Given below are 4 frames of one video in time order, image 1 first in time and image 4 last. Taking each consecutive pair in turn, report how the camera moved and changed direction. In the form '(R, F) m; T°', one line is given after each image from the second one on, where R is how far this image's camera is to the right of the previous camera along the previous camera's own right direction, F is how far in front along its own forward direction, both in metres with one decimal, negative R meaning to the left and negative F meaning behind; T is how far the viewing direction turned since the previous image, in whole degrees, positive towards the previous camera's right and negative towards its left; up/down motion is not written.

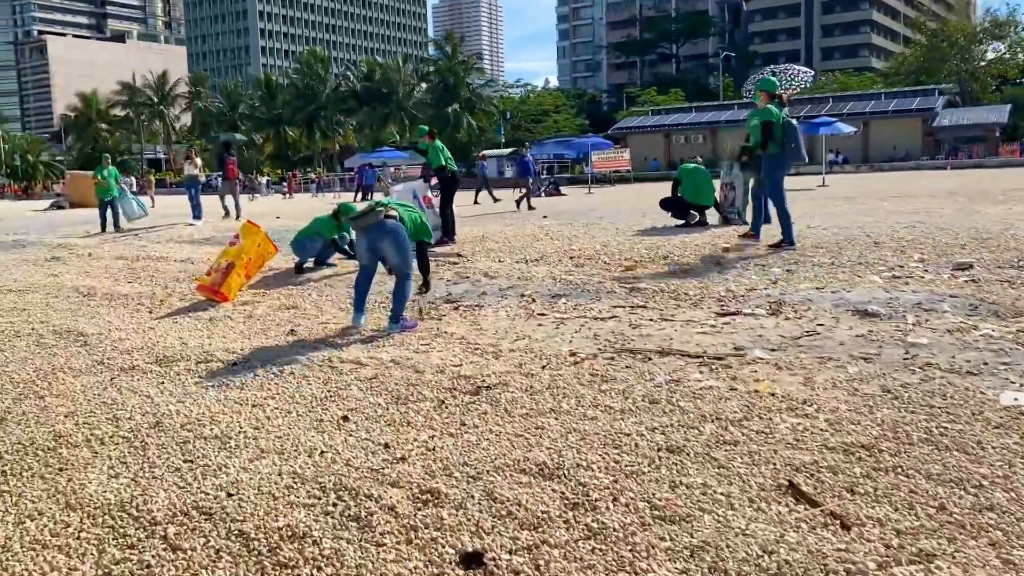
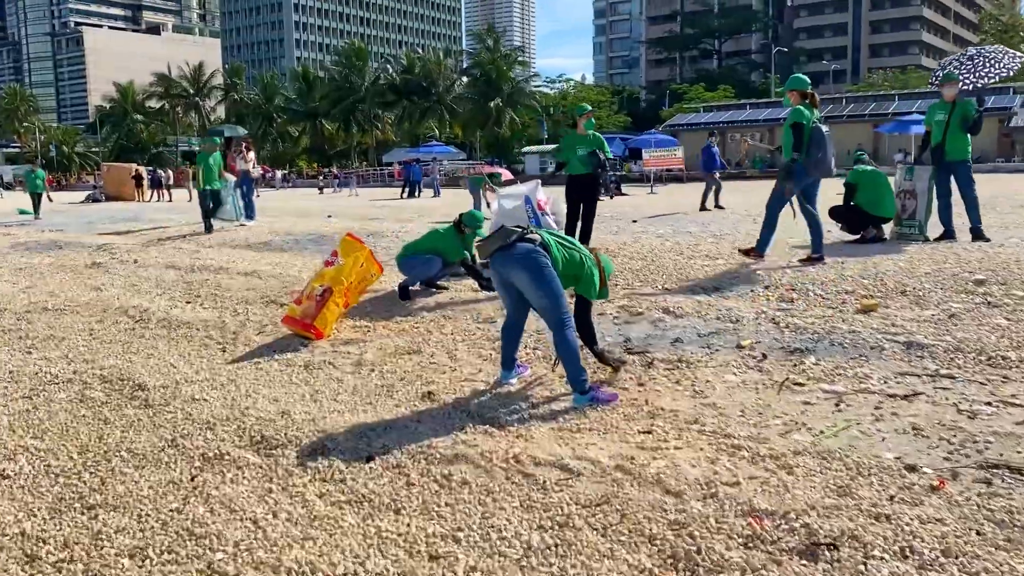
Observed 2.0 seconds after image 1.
(-1.1, +1.9) m; -2°
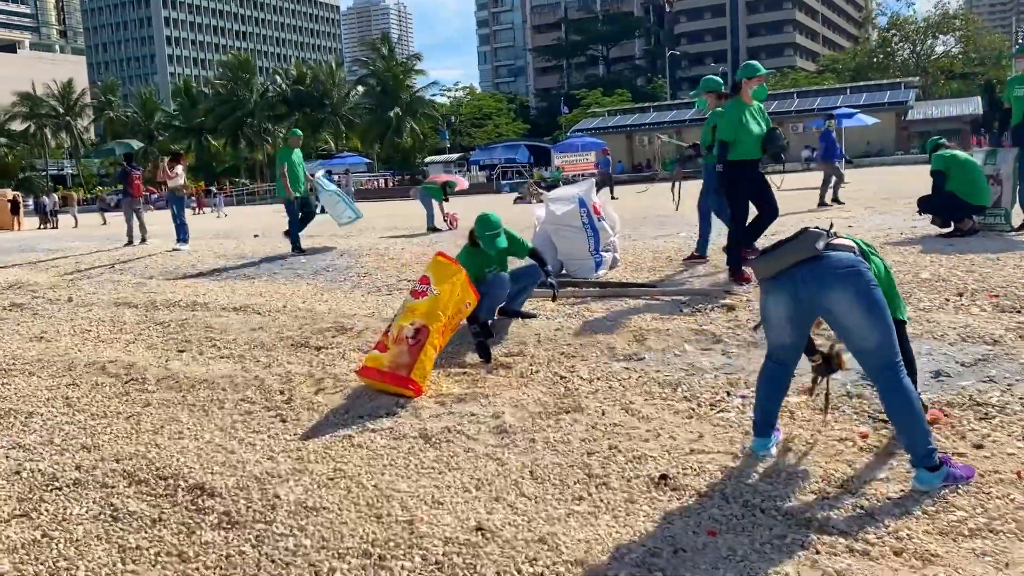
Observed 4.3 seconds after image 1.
(-1.4, +1.6) m; +7°
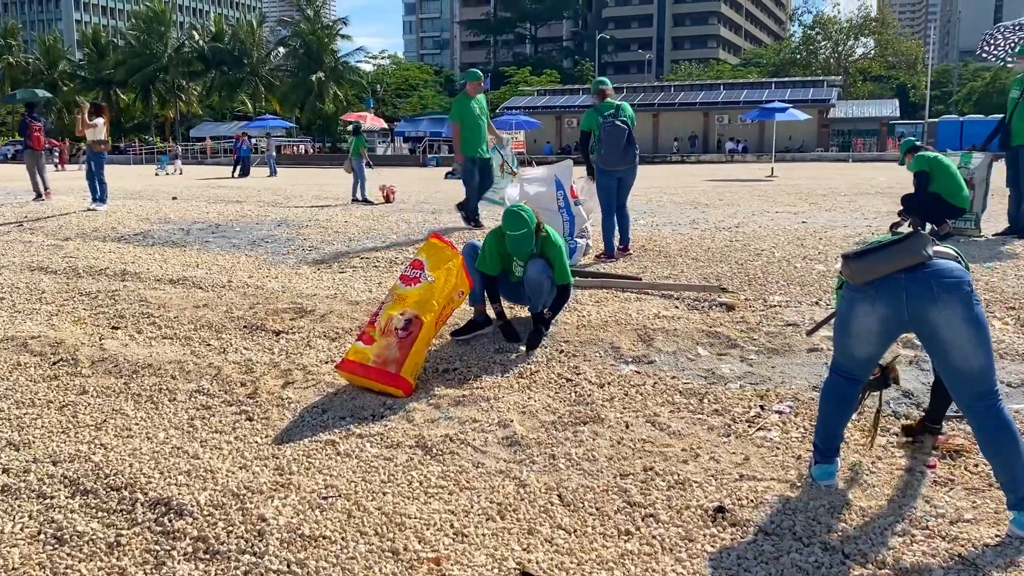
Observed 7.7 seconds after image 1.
(-0.4, +0.5) m; +6°
